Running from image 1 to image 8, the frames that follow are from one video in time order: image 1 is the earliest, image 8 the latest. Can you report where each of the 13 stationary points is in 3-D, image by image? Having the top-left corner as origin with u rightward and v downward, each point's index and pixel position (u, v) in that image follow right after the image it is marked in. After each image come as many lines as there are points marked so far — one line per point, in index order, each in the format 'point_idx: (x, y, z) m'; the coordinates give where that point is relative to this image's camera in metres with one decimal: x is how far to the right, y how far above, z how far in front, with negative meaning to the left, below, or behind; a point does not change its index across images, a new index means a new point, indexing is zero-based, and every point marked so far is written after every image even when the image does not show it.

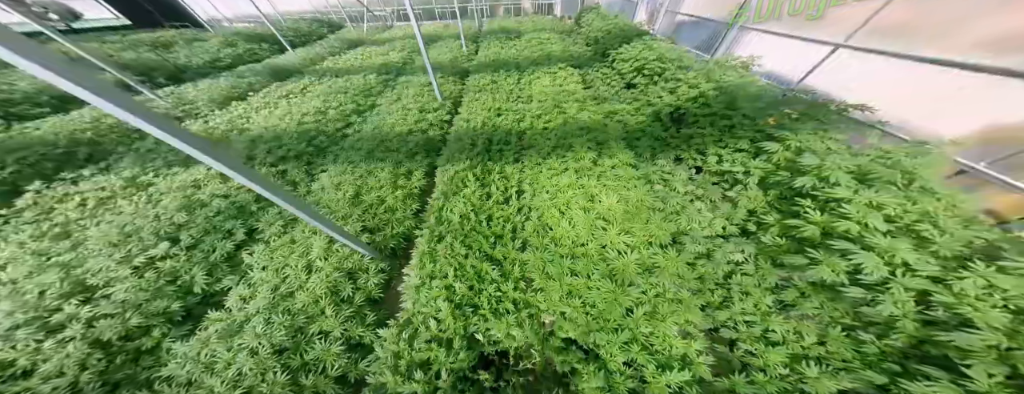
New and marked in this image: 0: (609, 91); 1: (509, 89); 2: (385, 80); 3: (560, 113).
0: (+1.7, +1.9, +4.0) m
1: (-0.1, +2.1, +4.5) m
2: (-2.7, +2.4, +4.6) m
3: (+0.7, +1.3, +3.7) m
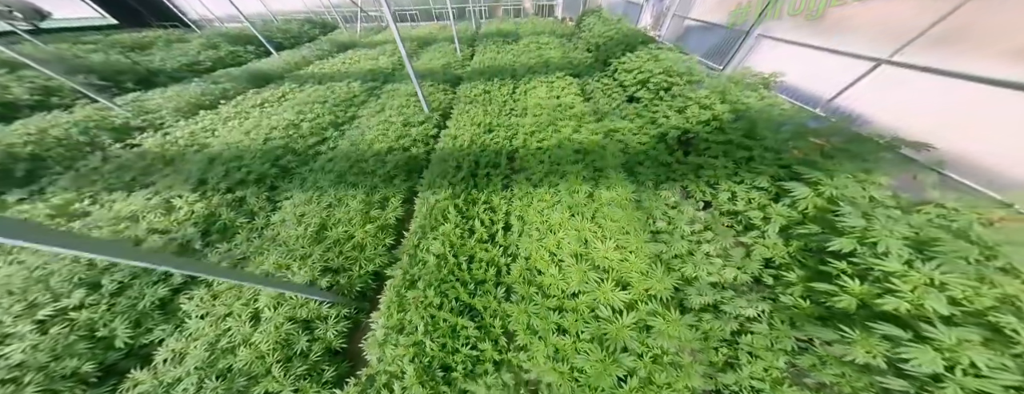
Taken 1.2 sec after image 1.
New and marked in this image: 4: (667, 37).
0: (+1.6, +1.5, +3.7) m
1: (-0.2, +1.8, +4.2) m
2: (-2.8, +2.1, +4.3) m
3: (+0.6, +1.0, +3.3) m
4: (+3.6, +3.7, +5.2) m
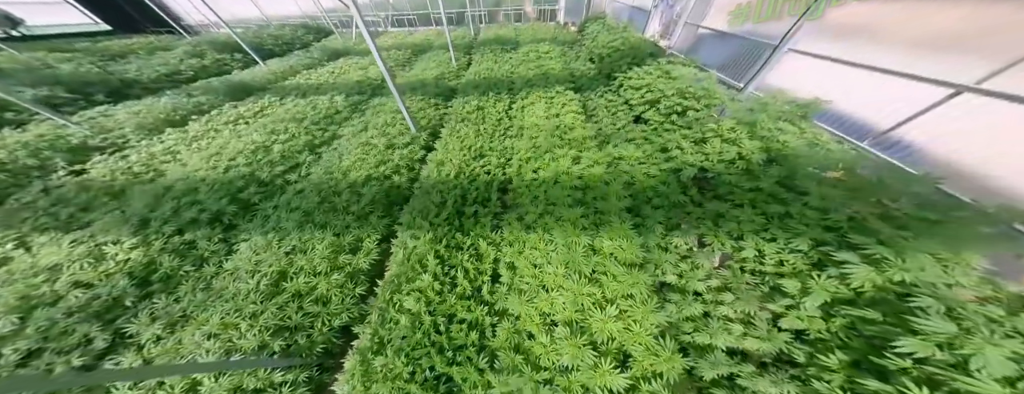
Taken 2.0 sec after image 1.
0: (+1.5, +1.1, +3.3) m
1: (-0.3, +1.3, +3.8) m
2: (-2.8, +1.7, +4.0) m
3: (+0.5, +0.5, +3.0) m
4: (+3.6, +3.2, +4.9) m
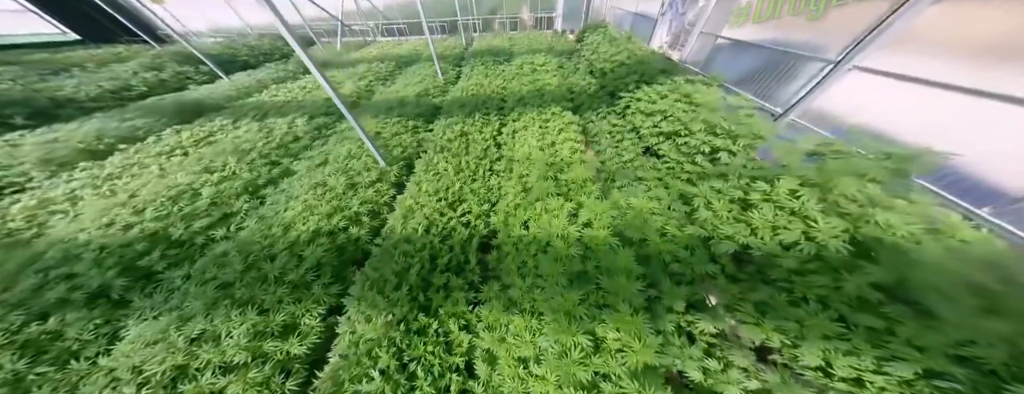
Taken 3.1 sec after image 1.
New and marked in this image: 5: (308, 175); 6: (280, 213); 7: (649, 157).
0: (+1.3, +0.5, +2.8) m
1: (-0.4, +0.7, +3.3) m
2: (-3.0, +1.1, +3.5) m
3: (+0.3, -0.1, +2.5) m
4: (+3.4, +2.6, +4.4) m
5: (-2.6, +0.3, +2.8) m
6: (-2.5, -0.2, +2.5) m
7: (+1.6, +0.5, +2.7) m
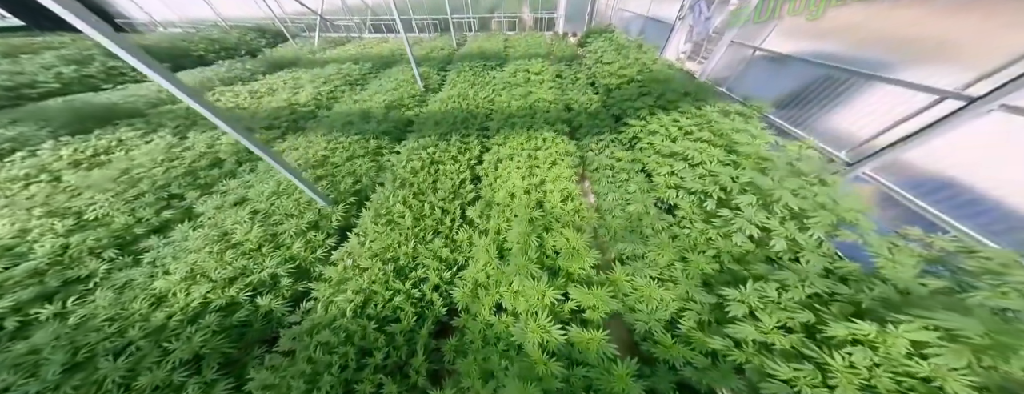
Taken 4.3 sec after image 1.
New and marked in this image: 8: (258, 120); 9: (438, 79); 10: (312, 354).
0: (+1.1, -0.1, +2.1) m
1: (-0.7, +0.2, +2.6) m
2: (-3.2, +0.6, +2.8) m
3: (+0.1, -0.6, +1.8) m
4: (+3.2, +2.0, +3.7) m
5: (-2.8, -0.2, +2.1) m
6: (-2.8, -0.6, +1.7) m
7: (+1.4, -0.1, +2.0) m
8: (-3.6, +1.1, +3.2) m
9: (-1.5, +2.4, +4.6) m
10: (-1.4, -1.1, +1.5) m
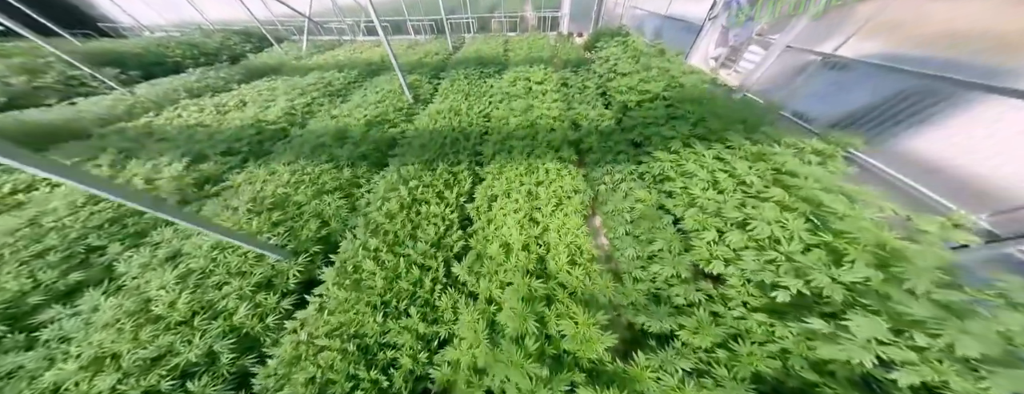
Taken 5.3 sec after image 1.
0: (+1.0, -0.6, +1.6) m
1: (-0.7, -0.3, +2.1) m
2: (-3.3, +0.2, +2.3) m
3: (0.0, -1.1, +1.3) m
4: (+3.2, +1.5, +3.1) m
5: (-2.8, -0.6, +1.7) m
6: (-2.8, -1.1, +1.3) m
7: (+1.3, -0.6, +1.5) m
8: (-3.6, +0.7, +2.8) m
9: (-1.5, +2.0, +4.1) m
10: (-1.5, -1.6, +1.1) m
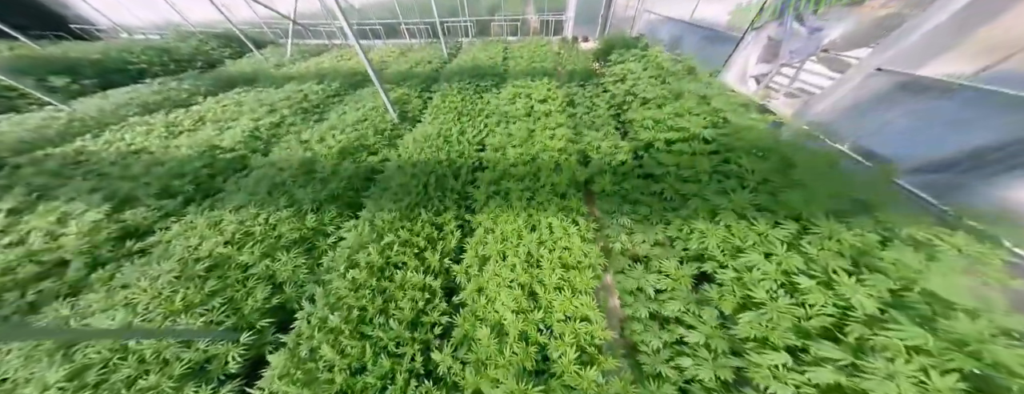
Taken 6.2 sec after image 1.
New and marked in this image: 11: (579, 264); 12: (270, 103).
0: (+1.0, -1.1, +1.2) m
1: (-0.7, -0.8, +1.7) m
2: (-3.3, -0.3, +1.9) m
3: (0.0, -1.6, +0.9) m
4: (+3.2, +1.0, +2.7) m
5: (-2.9, -1.1, +1.3) m
6: (-2.9, -1.6, +0.9) m
7: (+1.3, -1.1, +1.1) m
8: (-3.6, +0.2, +2.3) m
9: (-1.5, +1.5, +3.6) m
10: (-1.5, -2.1, +0.6) m
11: (+0.5, -0.5, +1.7) m
12: (-3.6, +1.4, +3.5) m
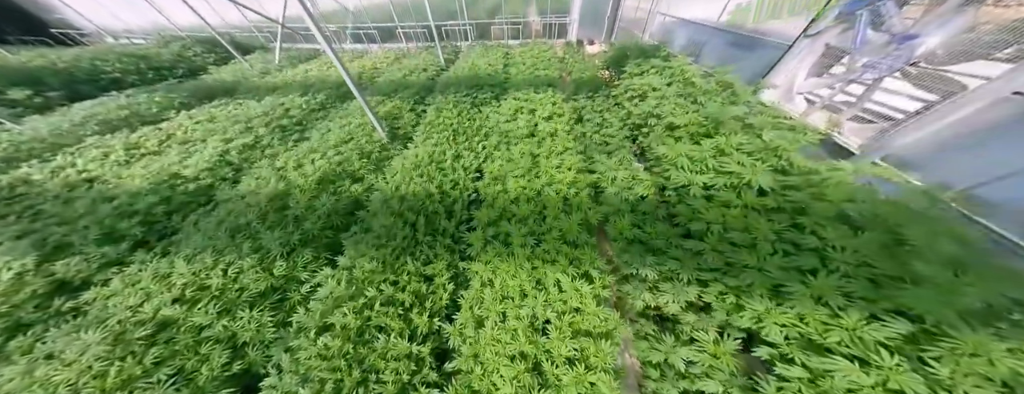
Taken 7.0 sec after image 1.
0: (+1.0, -1.4, +0.9) m
1: (-0.7, -1.1, +1.4) m
2: (-3.3, -0.7, +1.6) m
3: (0.0, -2.0, +0.5) m
4: (+3.2, +0.7, +2.3) m
5: (-2.9, -1.5, +1.0) m
6: (-2.8, -1.9, +0.6) m
7: (+1.3, -1.5, +0.8) m
8: (-3.6, -0.1, +2.0) m
9: (-1.5, +1.2, +3.3) m
10: (-1.5, -2.4, +0.3) m
11: (+0.5, -0.9, +1.4) m
12: (-3.6, +1.1, +3.2) m
